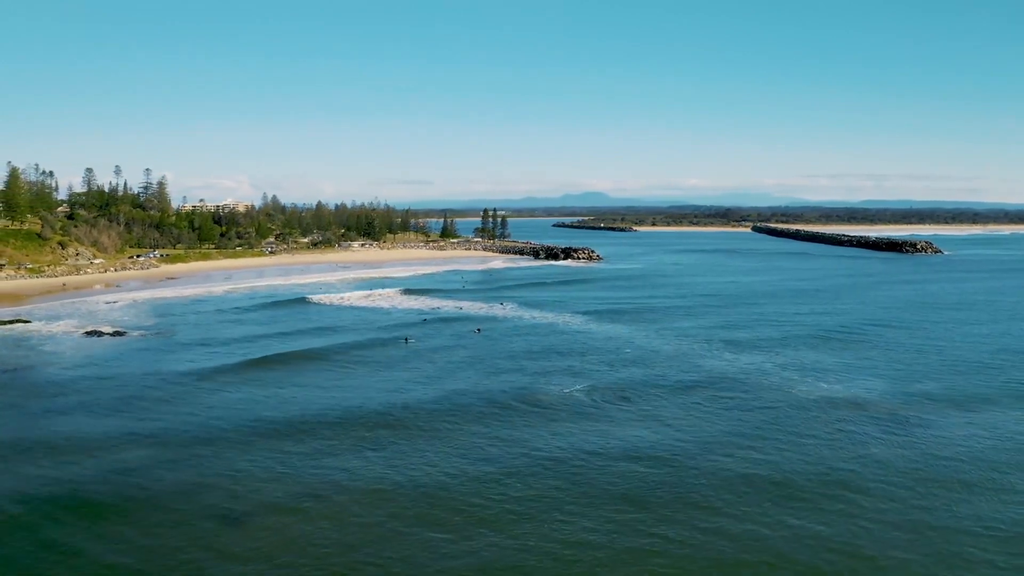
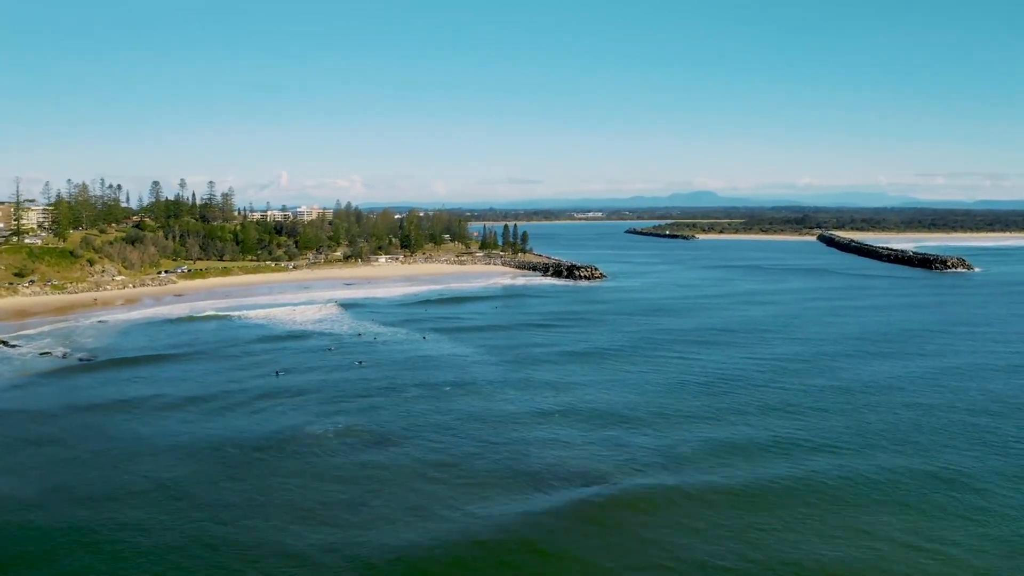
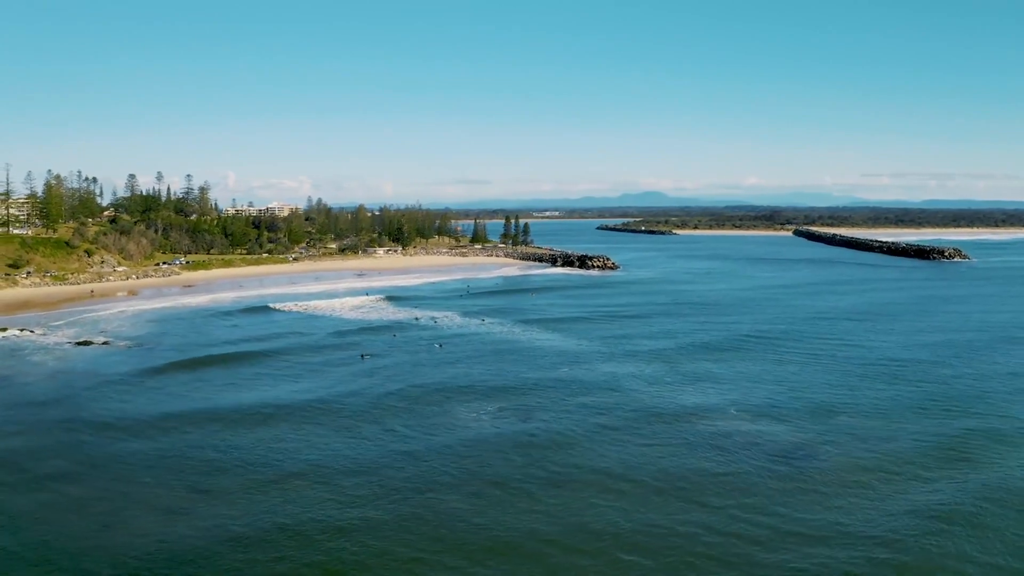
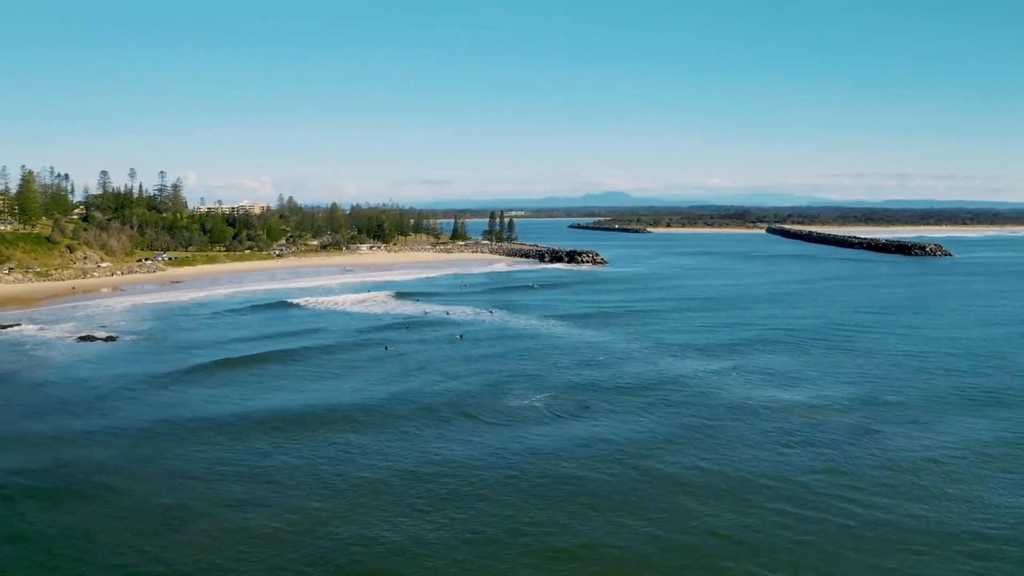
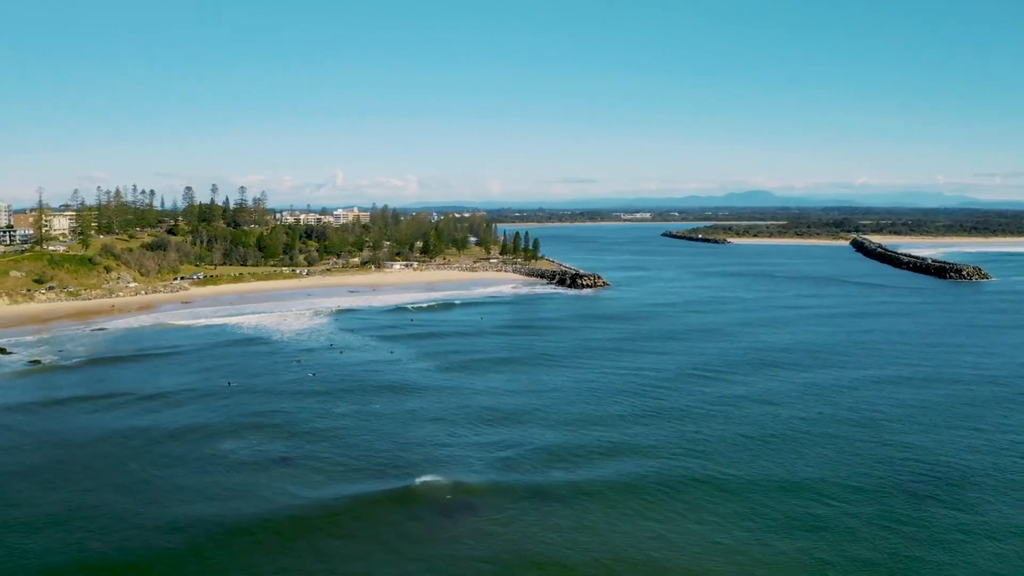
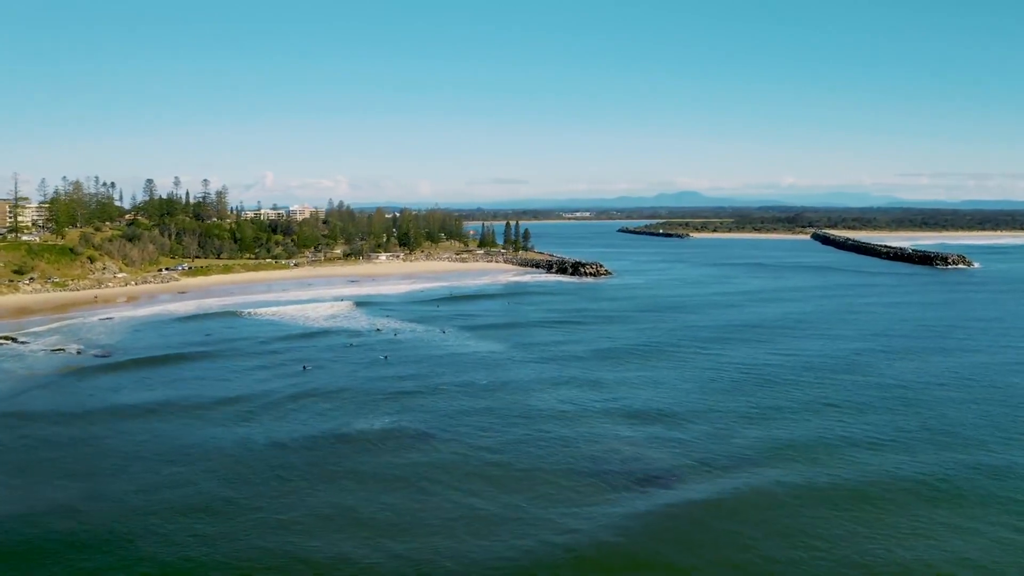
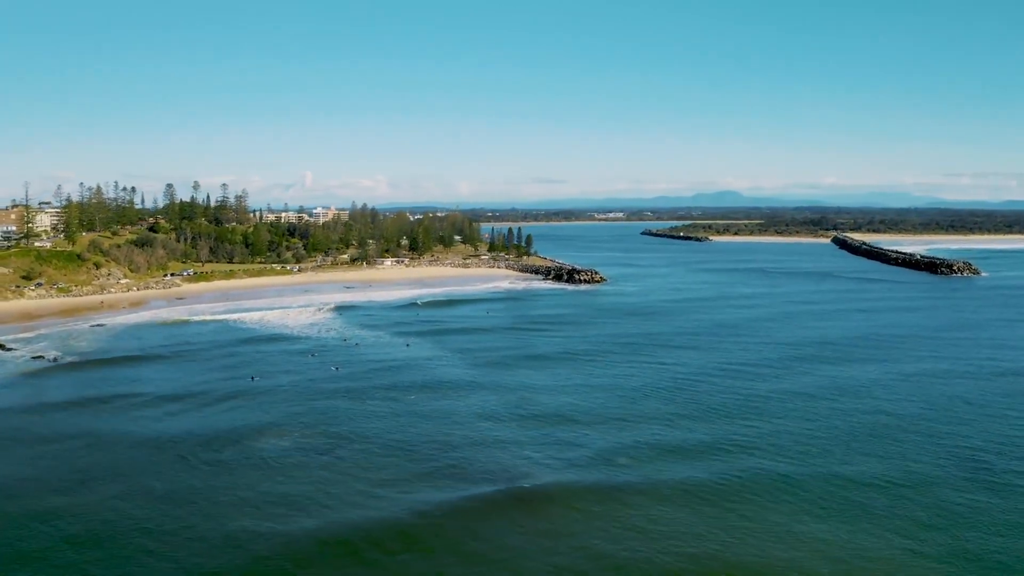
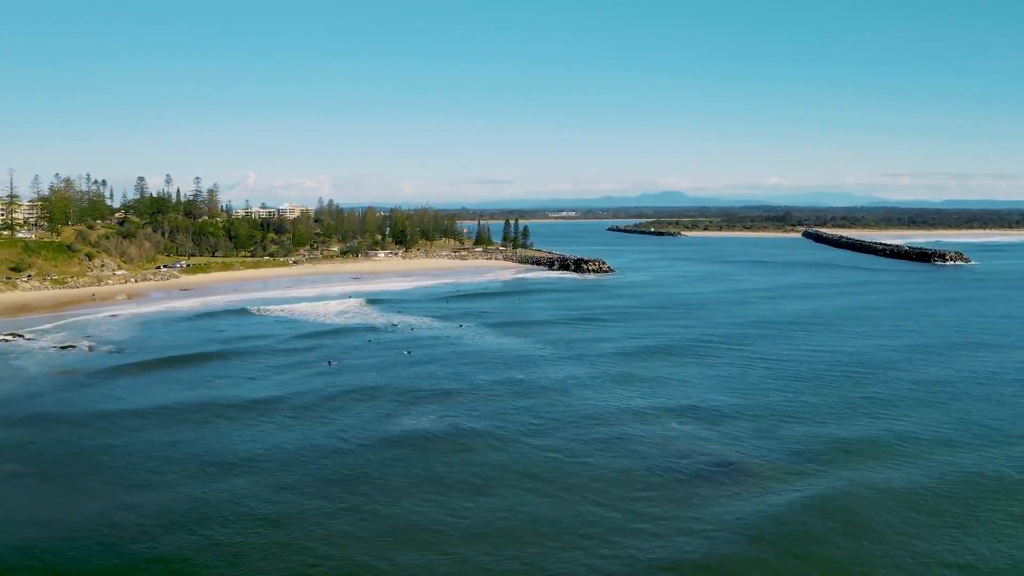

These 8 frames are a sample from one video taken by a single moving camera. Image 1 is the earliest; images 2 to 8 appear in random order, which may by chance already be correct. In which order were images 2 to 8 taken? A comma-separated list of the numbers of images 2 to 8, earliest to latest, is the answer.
4, 3, 8, 6, 2, 7, 5
